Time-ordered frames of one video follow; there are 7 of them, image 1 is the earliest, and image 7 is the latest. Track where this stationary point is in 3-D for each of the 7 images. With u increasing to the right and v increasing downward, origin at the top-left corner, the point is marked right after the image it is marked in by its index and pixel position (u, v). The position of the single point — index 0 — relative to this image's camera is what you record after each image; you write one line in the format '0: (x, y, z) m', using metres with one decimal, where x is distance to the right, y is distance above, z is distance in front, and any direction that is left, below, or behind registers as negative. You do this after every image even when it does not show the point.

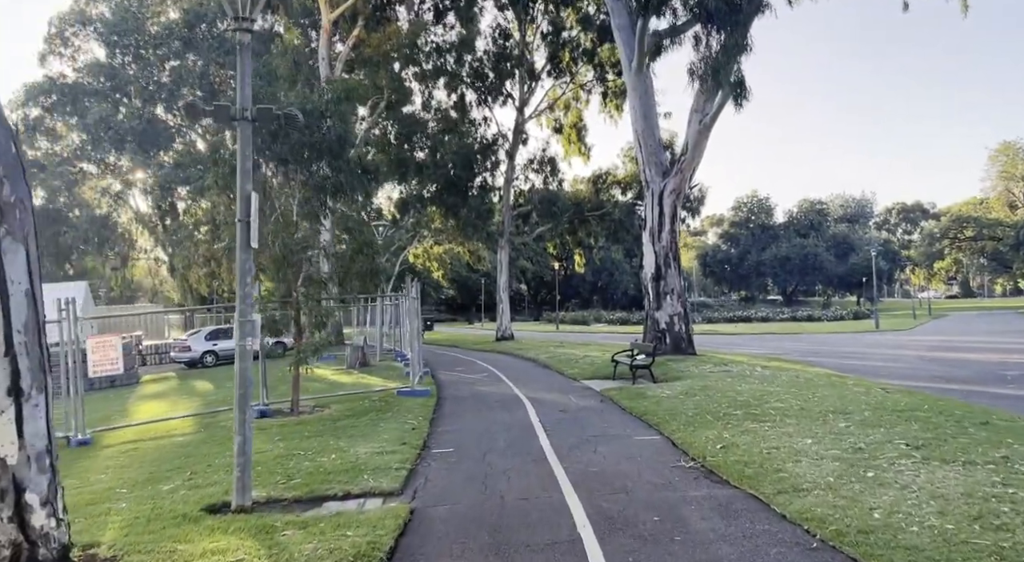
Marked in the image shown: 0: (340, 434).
0: (-2.6, -2.3, +9.7) m
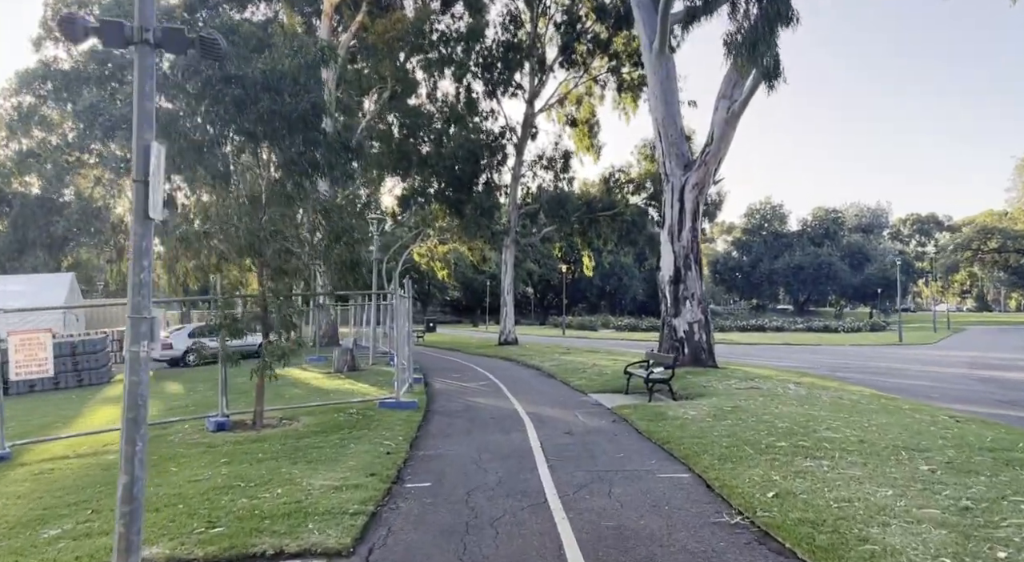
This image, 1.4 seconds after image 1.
0: (-2.7, -2.2, +8.0) m
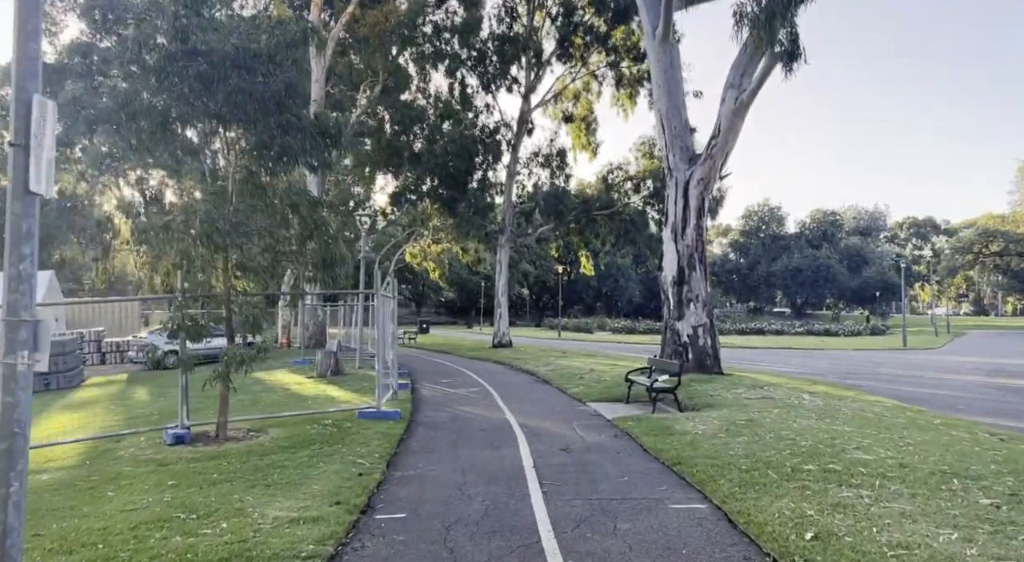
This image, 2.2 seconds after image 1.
0: (-2.8, -2.2, +7.0) m
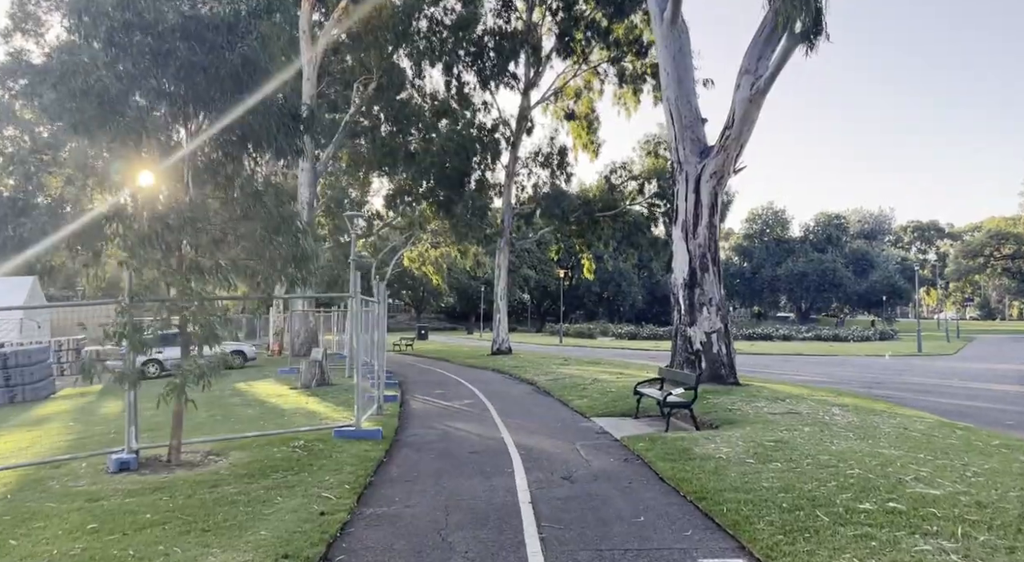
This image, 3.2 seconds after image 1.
0: (-2.9, -2.2, +5.8) m
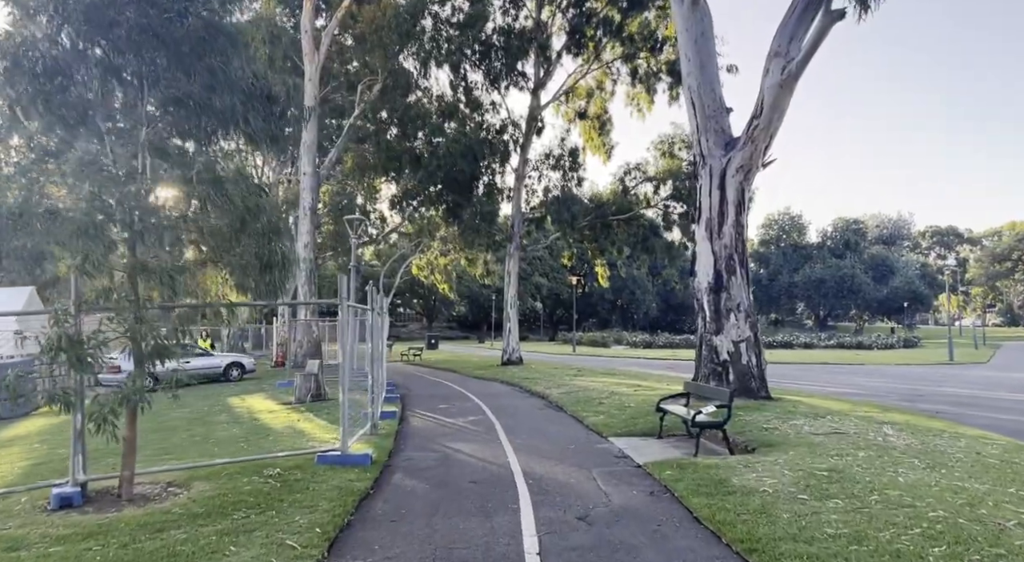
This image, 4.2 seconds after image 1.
0: (-2.8, -2.2, +4.6) m
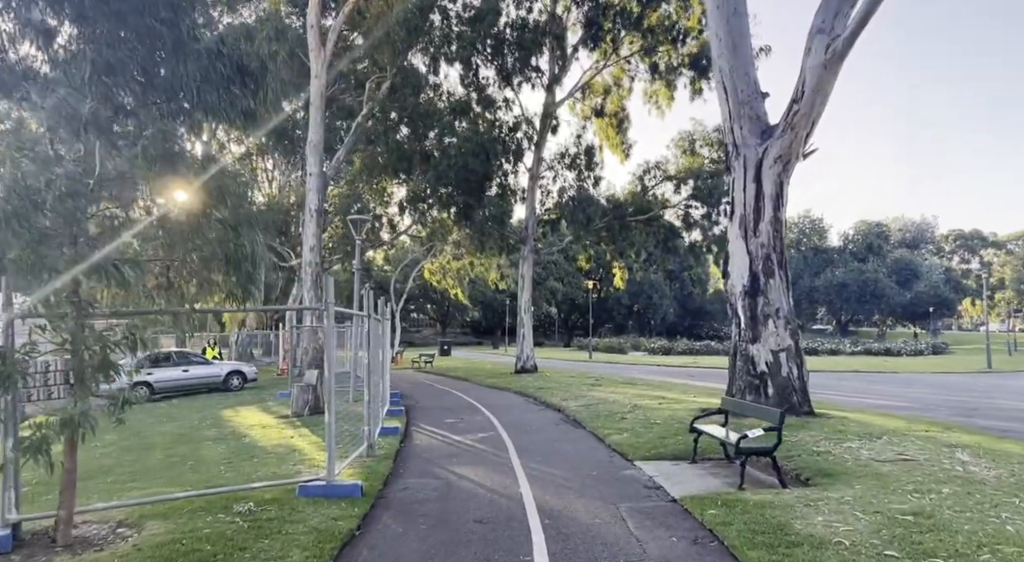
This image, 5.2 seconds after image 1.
0: (-2.8, -2.2, +3.5) m
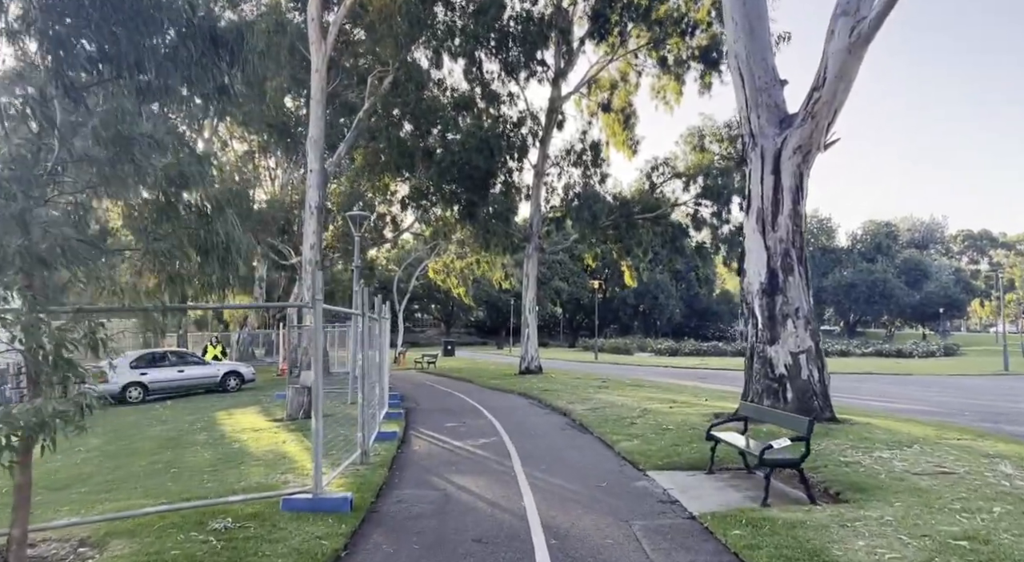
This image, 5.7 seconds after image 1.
0: (-2.8, -2.1, +2.9) m
